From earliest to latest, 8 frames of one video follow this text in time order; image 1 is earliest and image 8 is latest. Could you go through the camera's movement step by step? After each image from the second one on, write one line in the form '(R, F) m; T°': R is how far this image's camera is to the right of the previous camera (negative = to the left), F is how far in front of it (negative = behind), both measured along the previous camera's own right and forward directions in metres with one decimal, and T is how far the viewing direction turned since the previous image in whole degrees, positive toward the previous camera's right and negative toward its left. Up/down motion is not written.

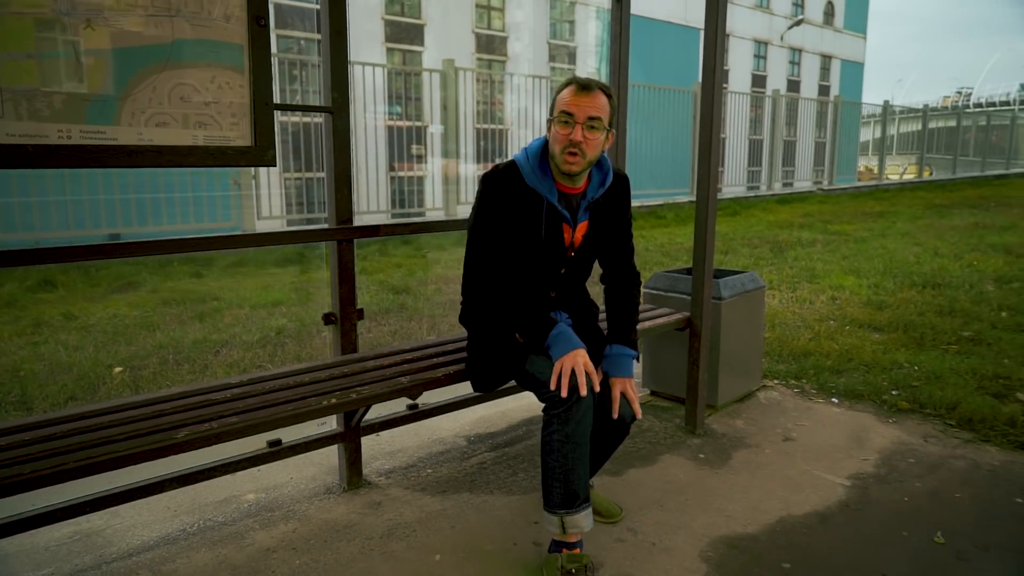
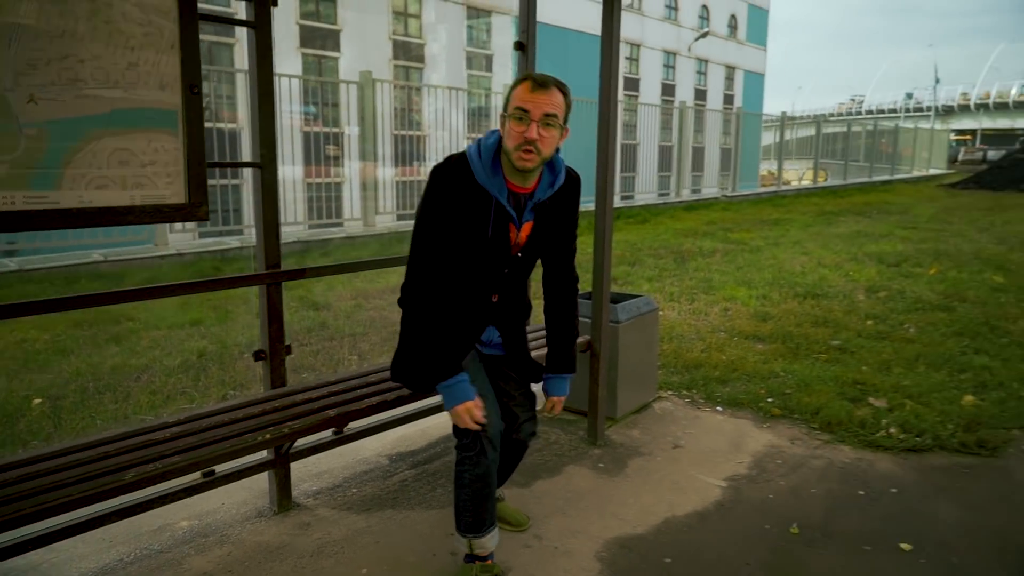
(0.0, -0.3) m; +6°
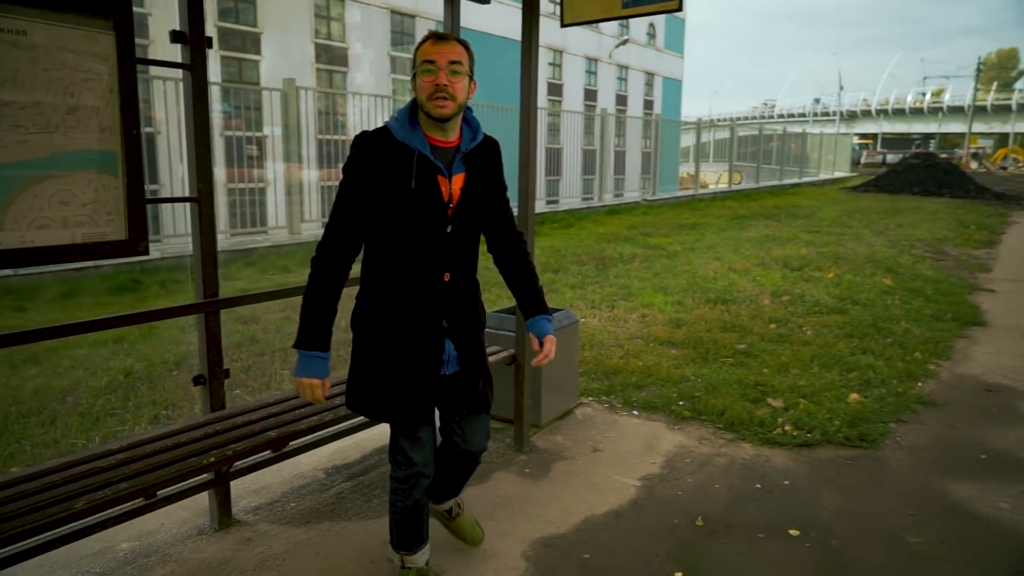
(0.0, -0.2) m; +6°
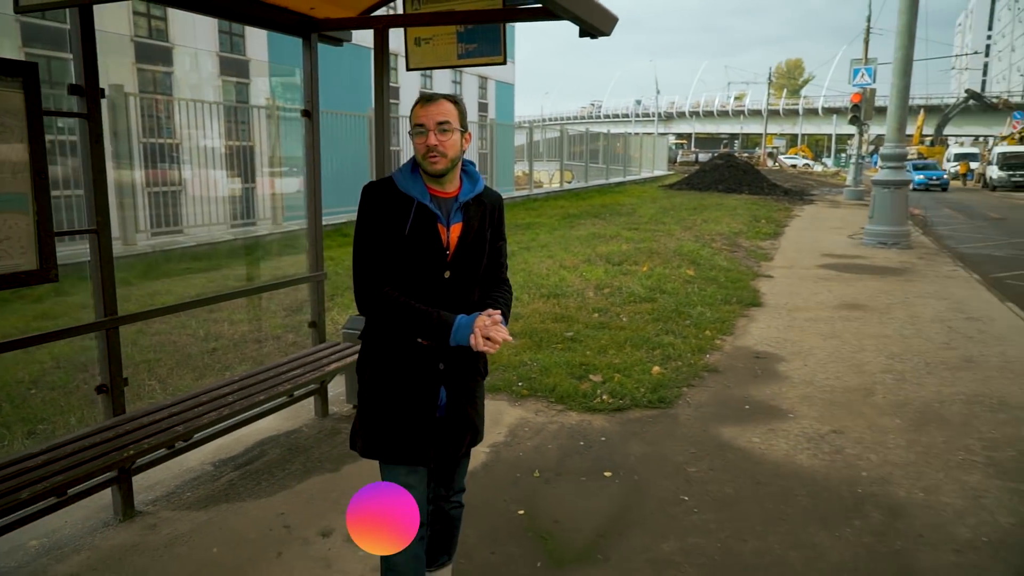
(-0.1, -0.7) m; +13°
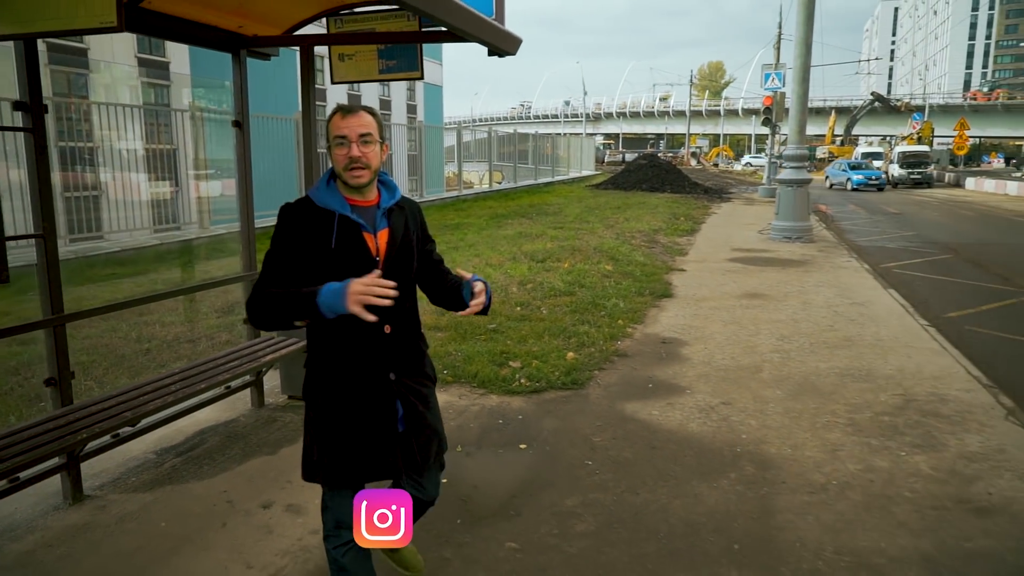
(+0.1, -0.4) m; +5°
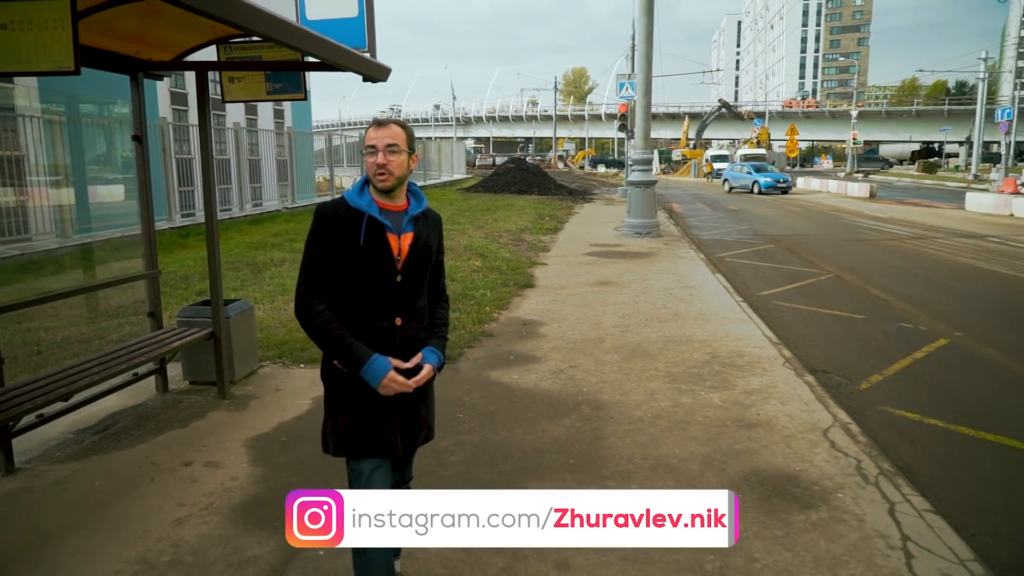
(0.0, -0.9) m; +10°
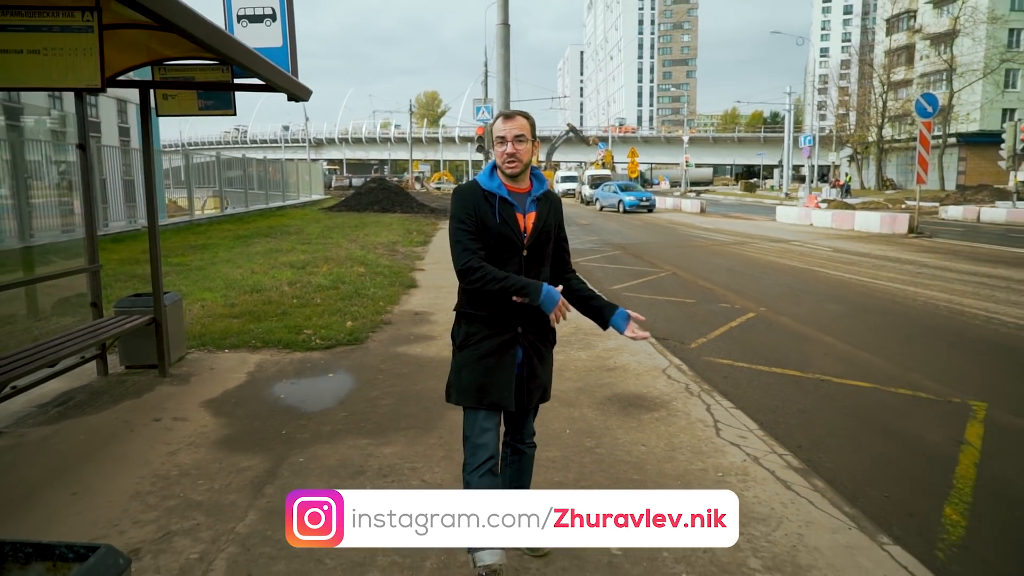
(-0.4, -1.2) m; +11°
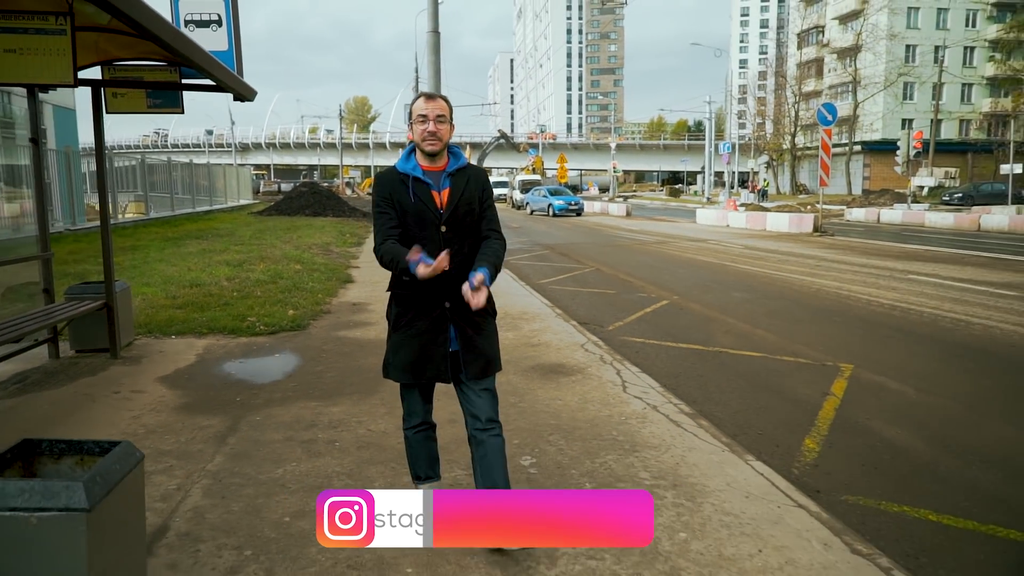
(0.0, -0.6) m; +5°
